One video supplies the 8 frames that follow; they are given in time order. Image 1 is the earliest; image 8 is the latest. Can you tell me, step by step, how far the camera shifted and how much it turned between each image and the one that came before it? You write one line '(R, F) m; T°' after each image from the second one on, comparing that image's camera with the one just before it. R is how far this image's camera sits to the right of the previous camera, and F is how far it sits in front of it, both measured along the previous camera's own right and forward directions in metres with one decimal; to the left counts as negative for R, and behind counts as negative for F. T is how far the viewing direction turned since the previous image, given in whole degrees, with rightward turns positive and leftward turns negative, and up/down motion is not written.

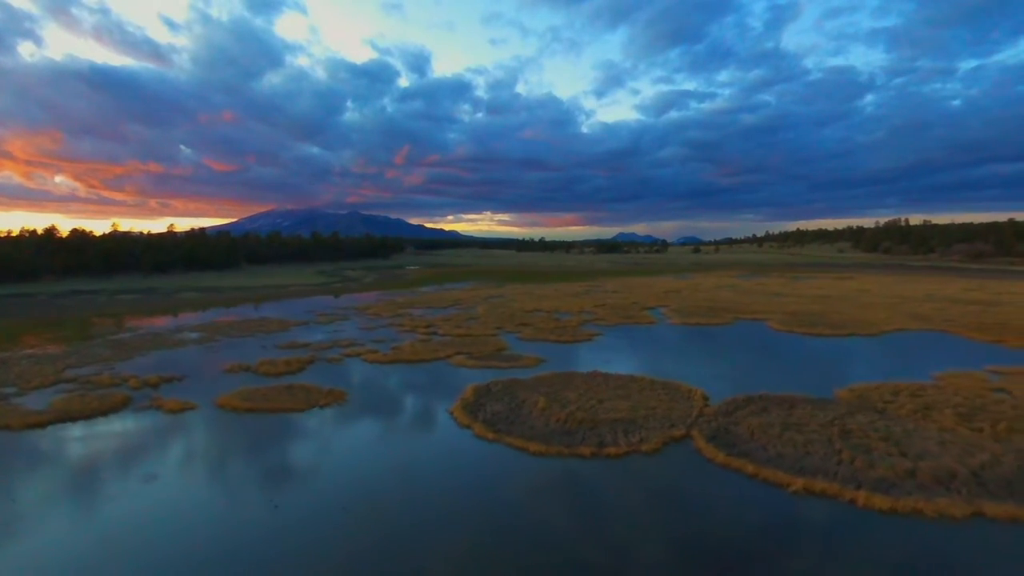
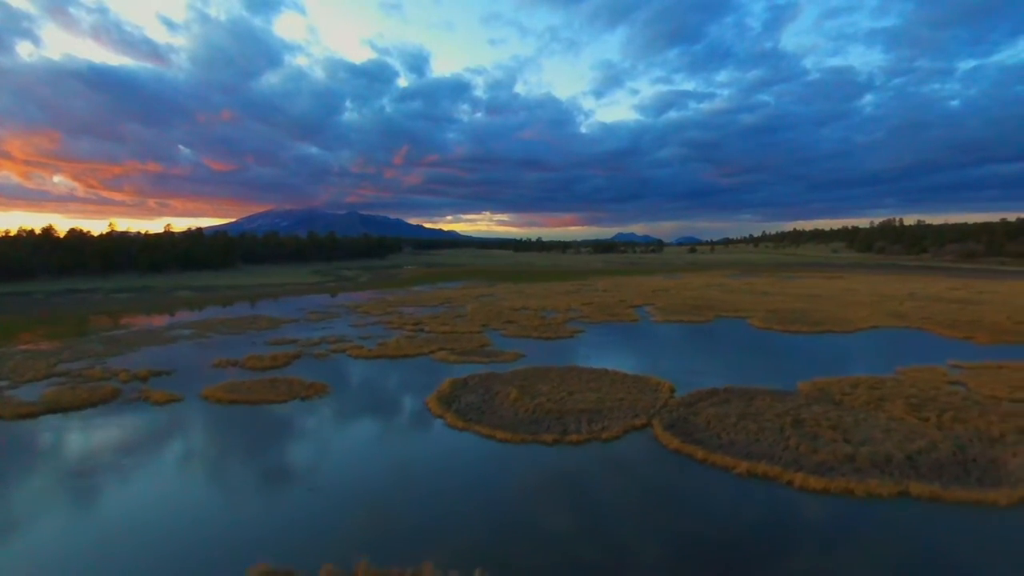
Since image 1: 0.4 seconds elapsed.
(-2.6, -1.7) m; +1°
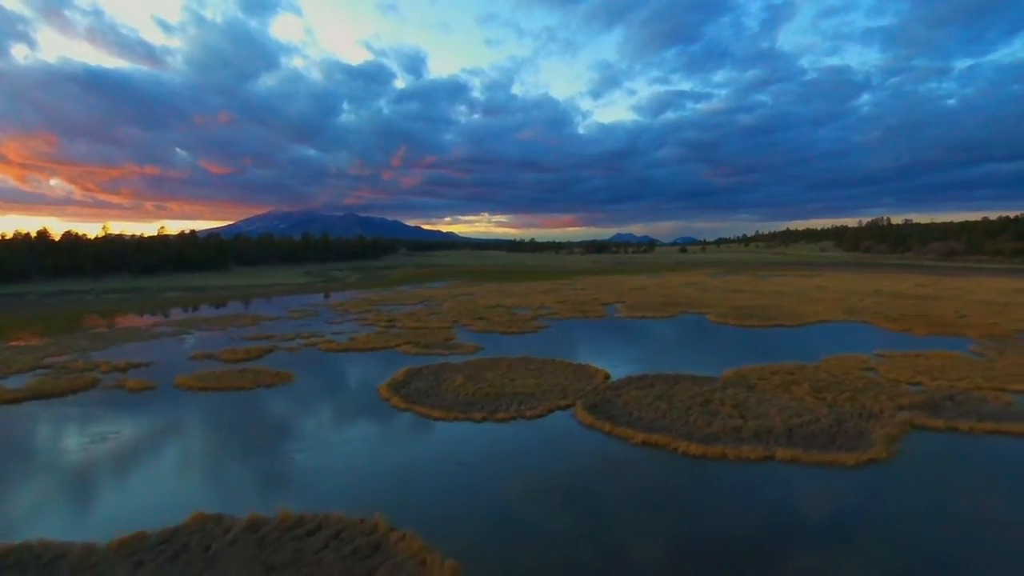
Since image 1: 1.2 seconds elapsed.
(+2.1, -2.0) m; 0°
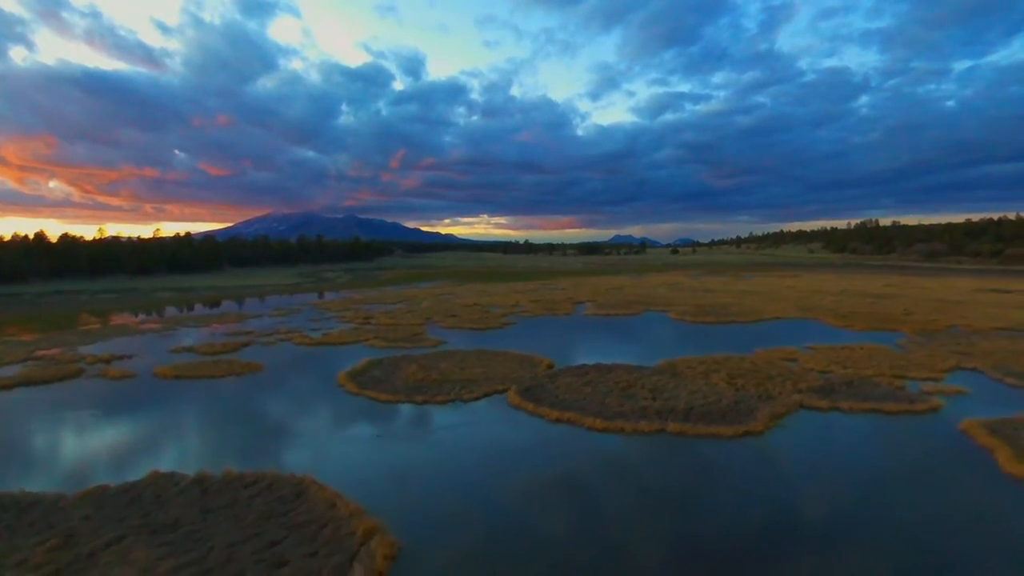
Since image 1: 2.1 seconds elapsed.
(+2.2, -2.2) m; 0°
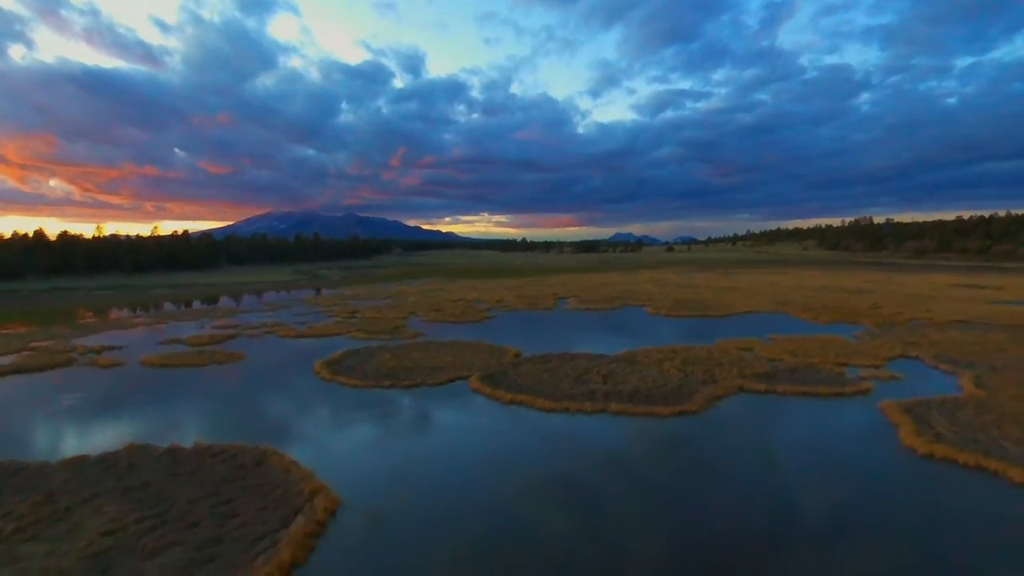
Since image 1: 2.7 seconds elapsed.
(+1.5, -1.4) m; 0°
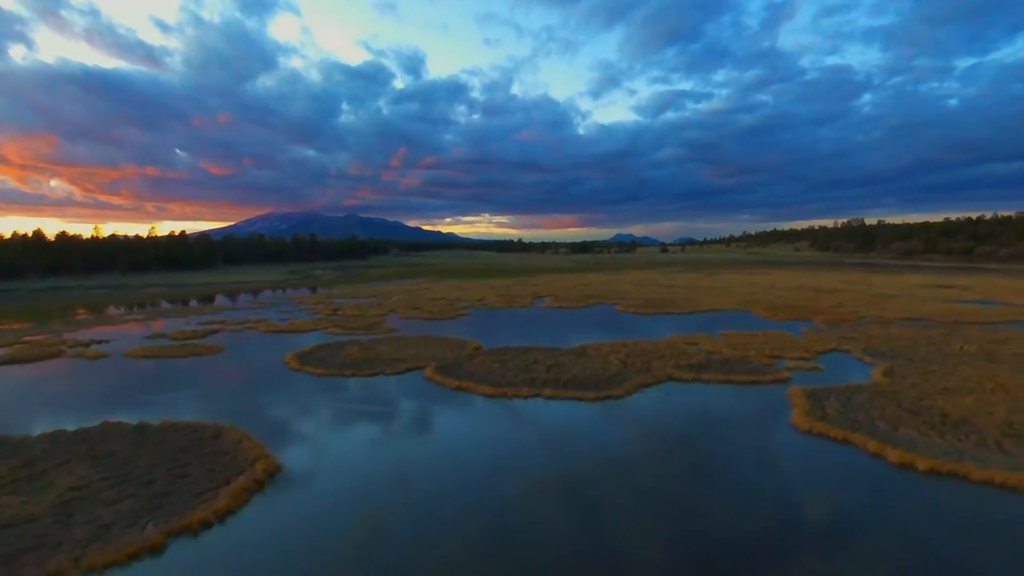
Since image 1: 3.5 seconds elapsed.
(+2.0, -1.9) m; 0°
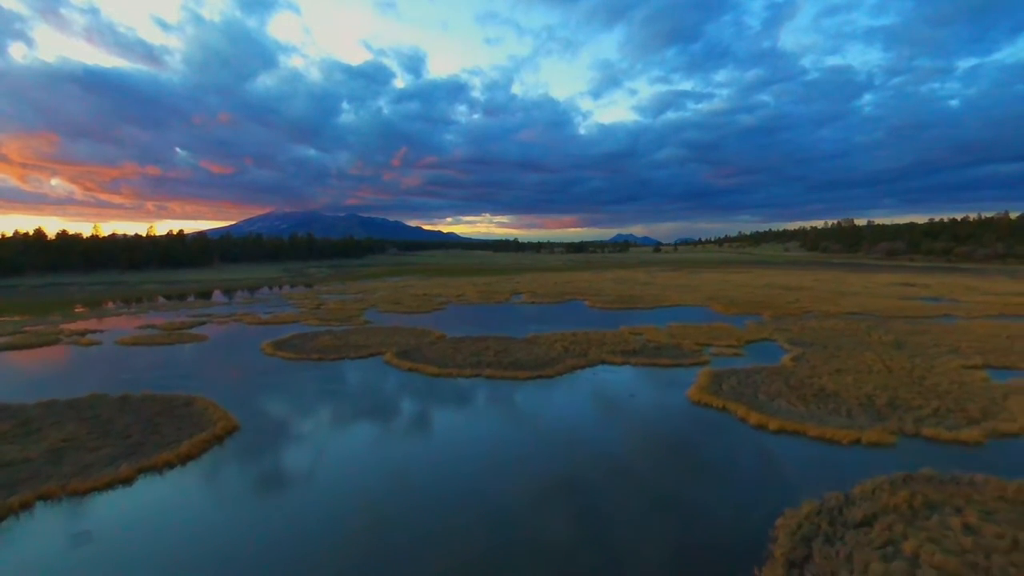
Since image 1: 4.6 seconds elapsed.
(+2.2, -2.6) m; 0°
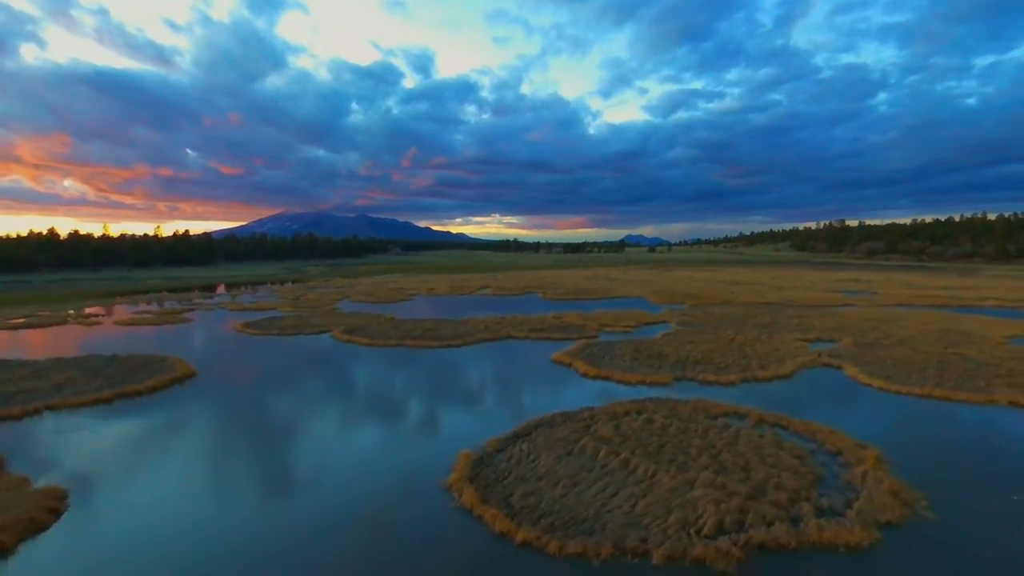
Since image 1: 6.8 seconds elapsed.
(+4.5, -5.3) m; -1°
